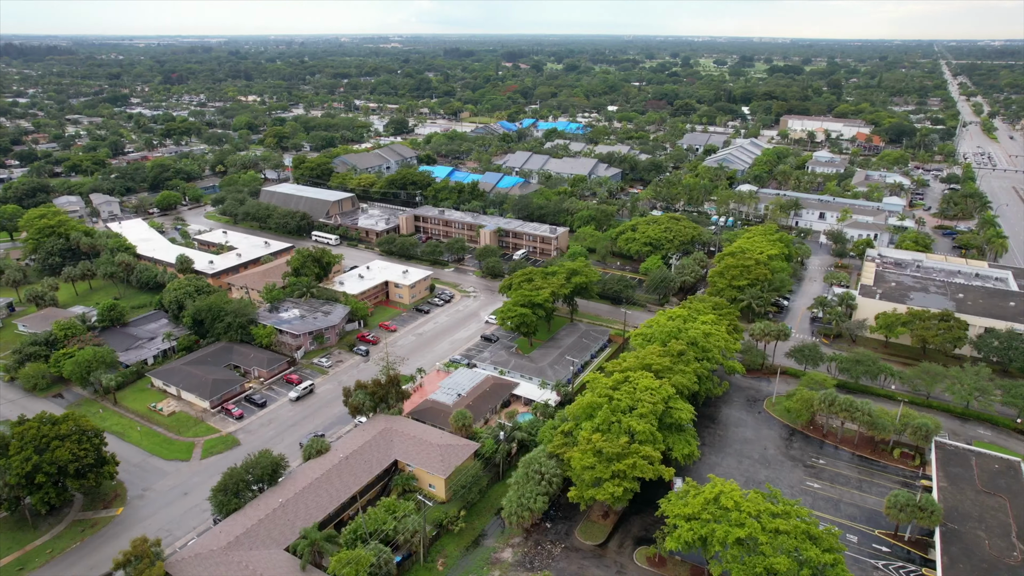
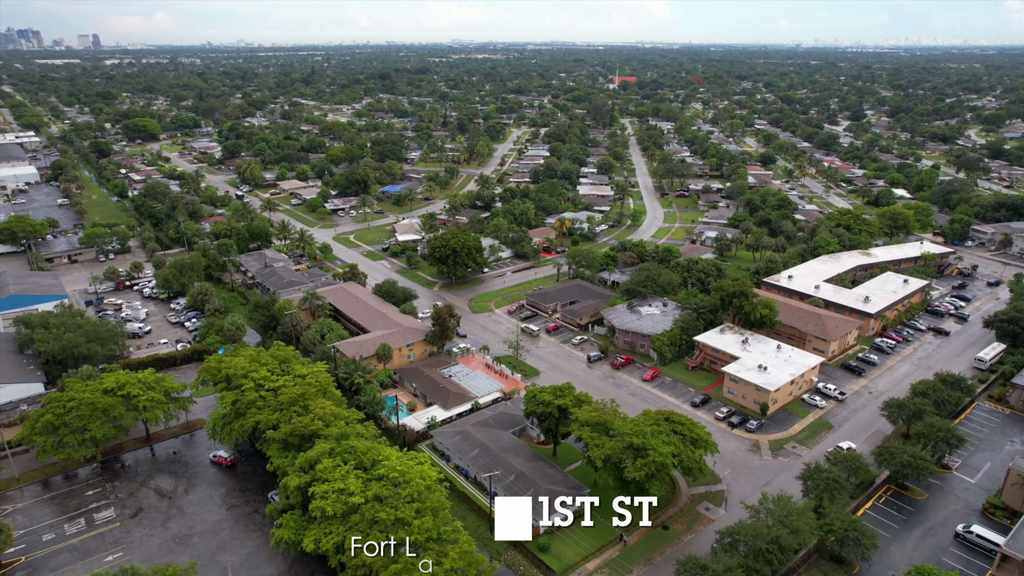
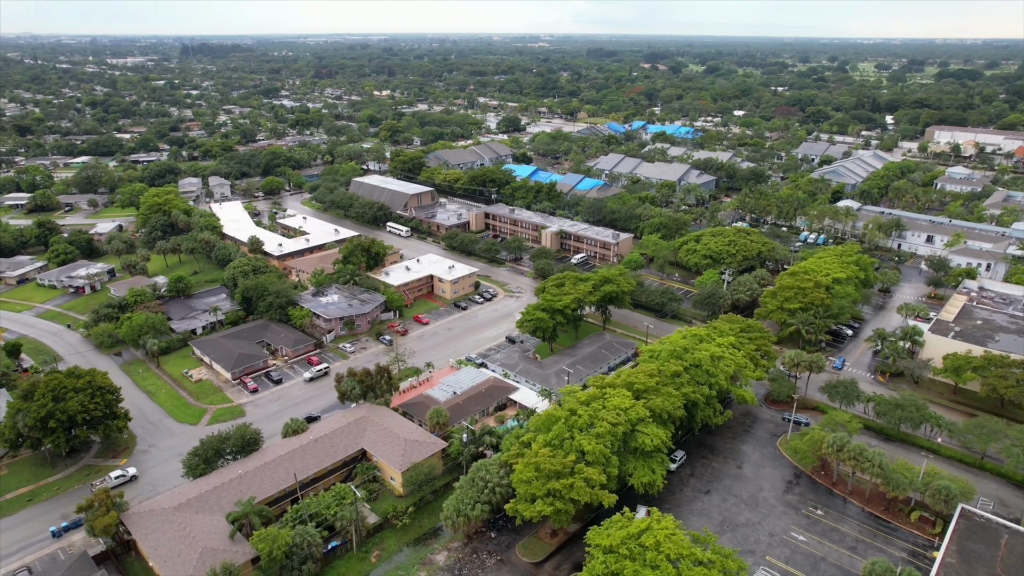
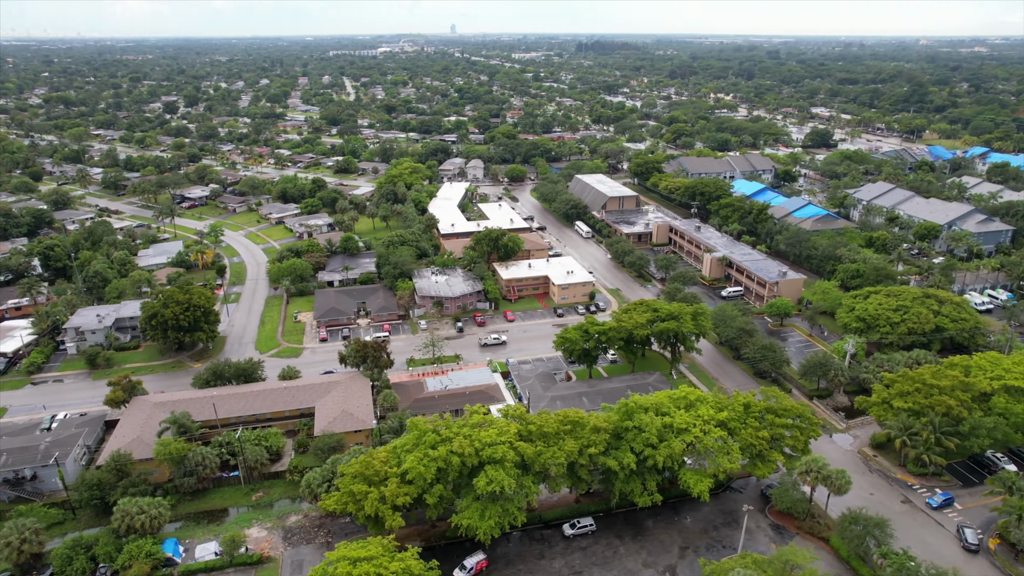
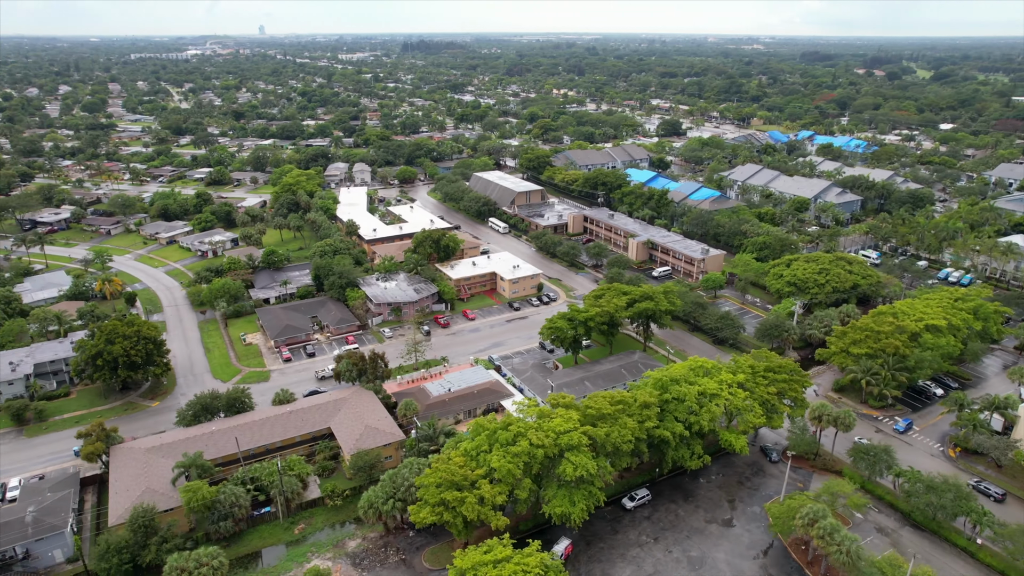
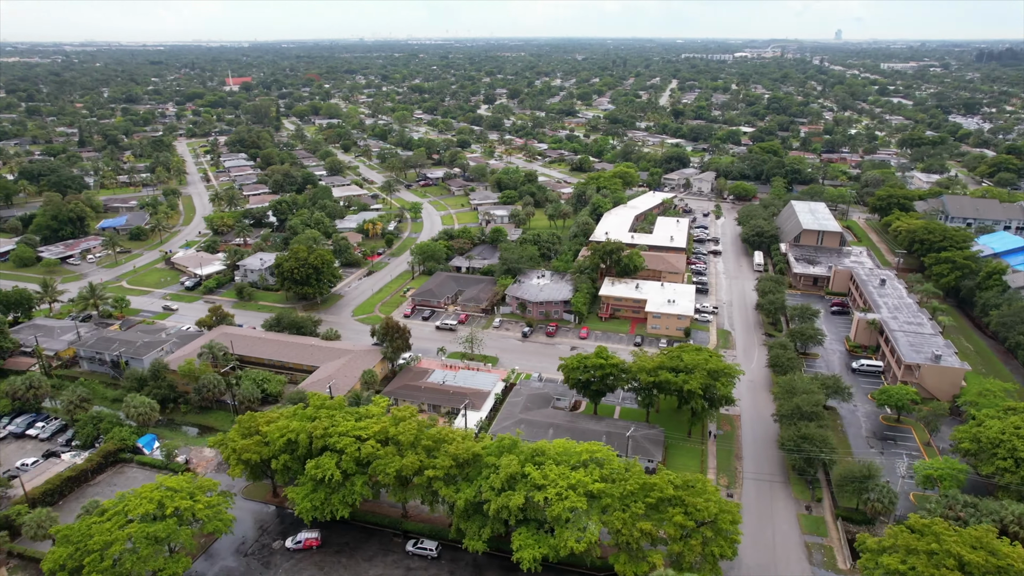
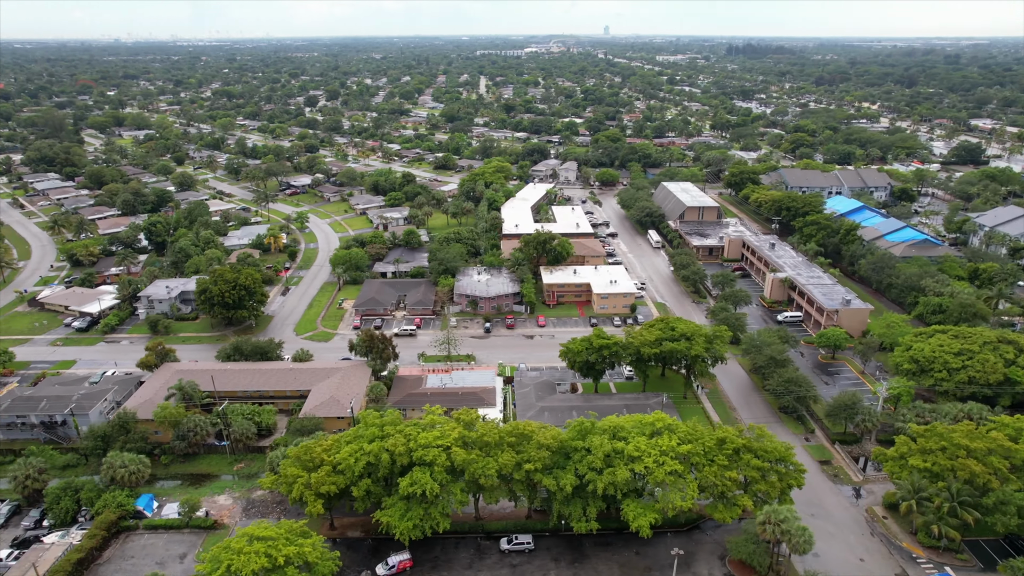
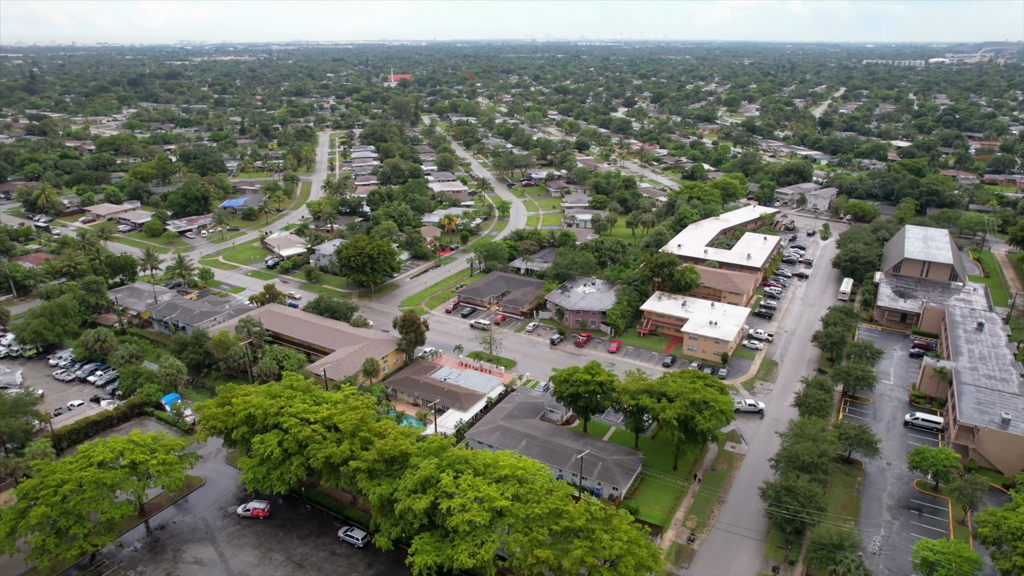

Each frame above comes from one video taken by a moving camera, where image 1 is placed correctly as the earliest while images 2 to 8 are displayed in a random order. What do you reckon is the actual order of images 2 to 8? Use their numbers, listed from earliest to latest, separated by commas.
3, 5, 4, 7, 6, 8, 2
